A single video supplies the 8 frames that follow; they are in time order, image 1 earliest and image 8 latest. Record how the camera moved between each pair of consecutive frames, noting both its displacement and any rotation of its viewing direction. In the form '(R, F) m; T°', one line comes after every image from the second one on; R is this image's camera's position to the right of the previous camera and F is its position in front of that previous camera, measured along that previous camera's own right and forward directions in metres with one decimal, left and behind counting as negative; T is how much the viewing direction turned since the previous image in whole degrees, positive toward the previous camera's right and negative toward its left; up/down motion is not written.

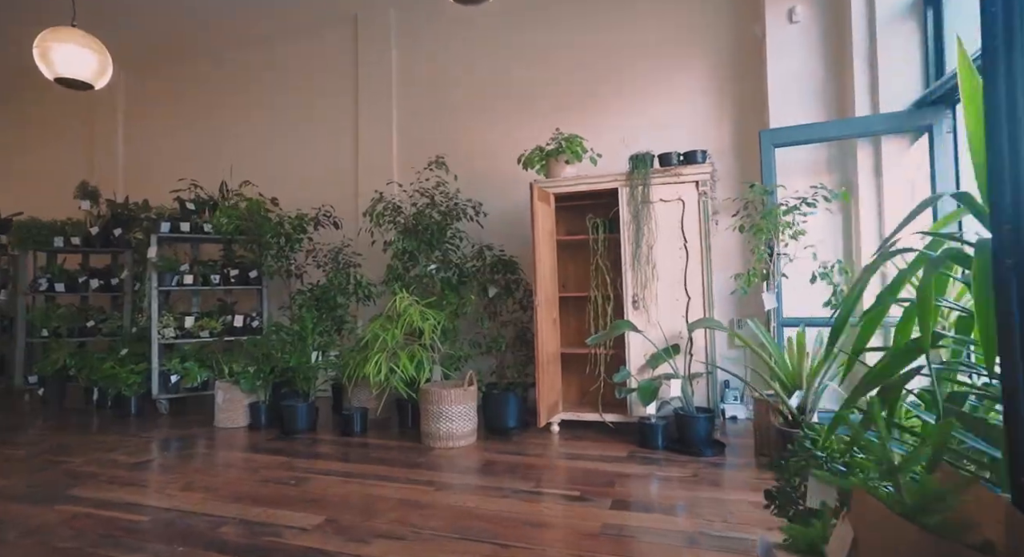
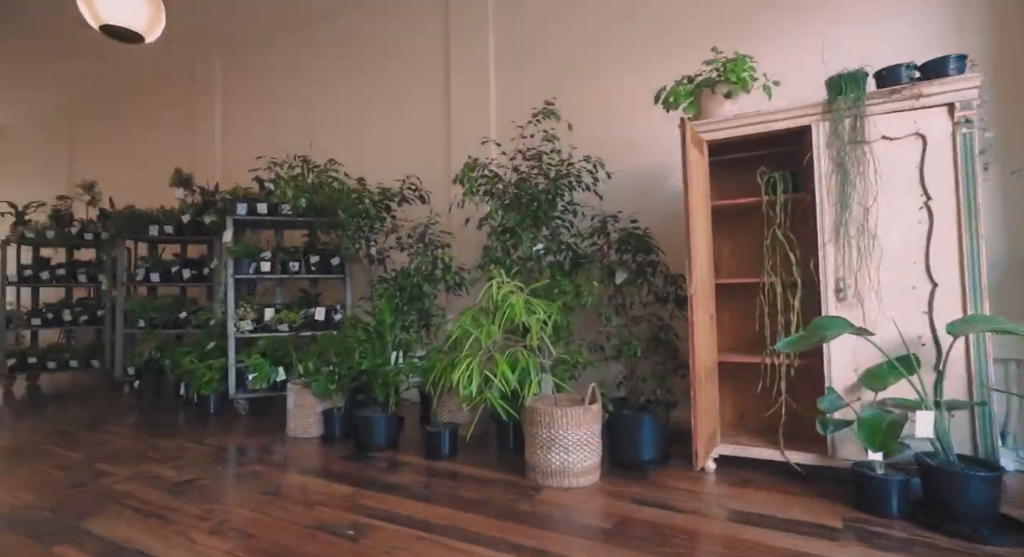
(-0.2, +1.0) m; -12°
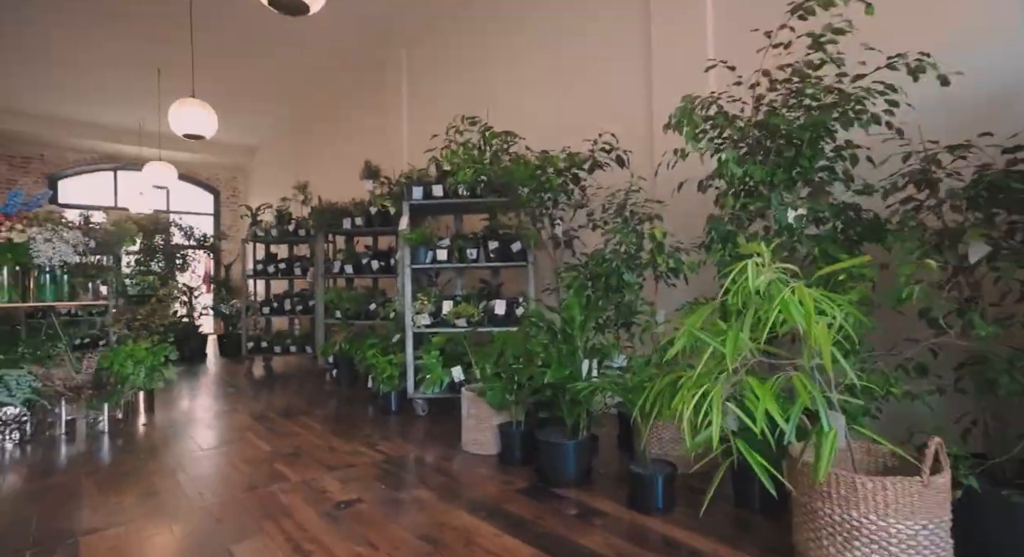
(-0.3, +0.8) m; -21°
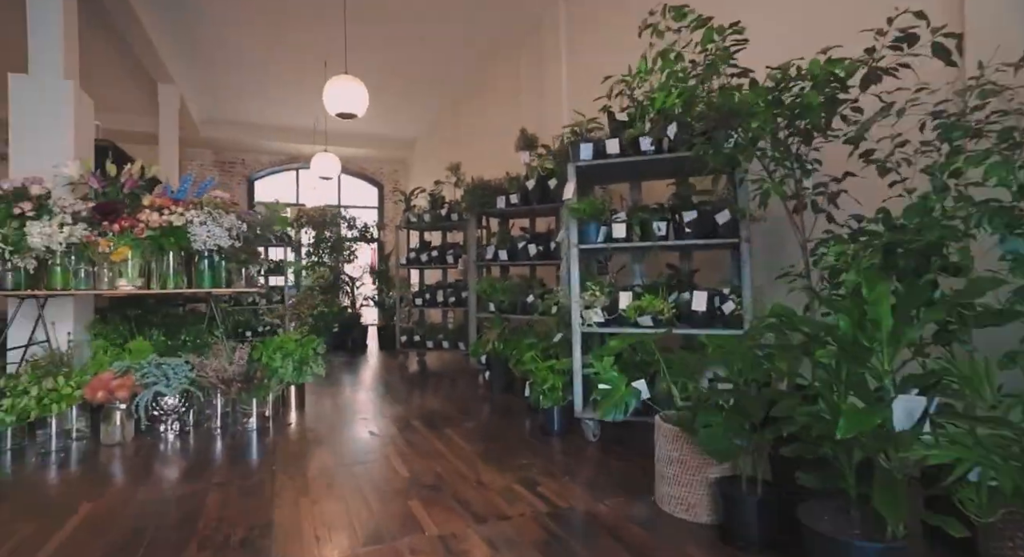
(-0.3, +0.8) m; -18°
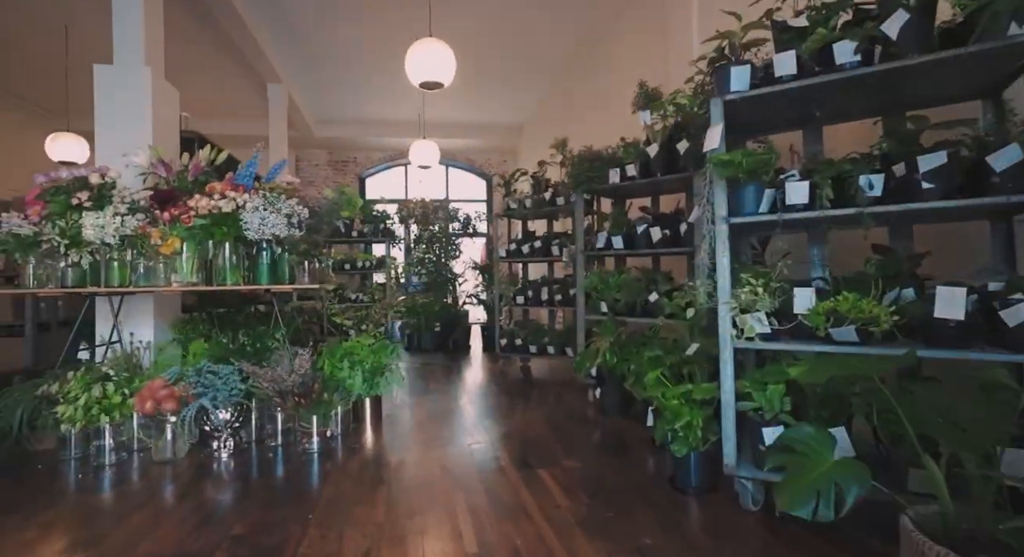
(0.0, +0.7) m; -14°
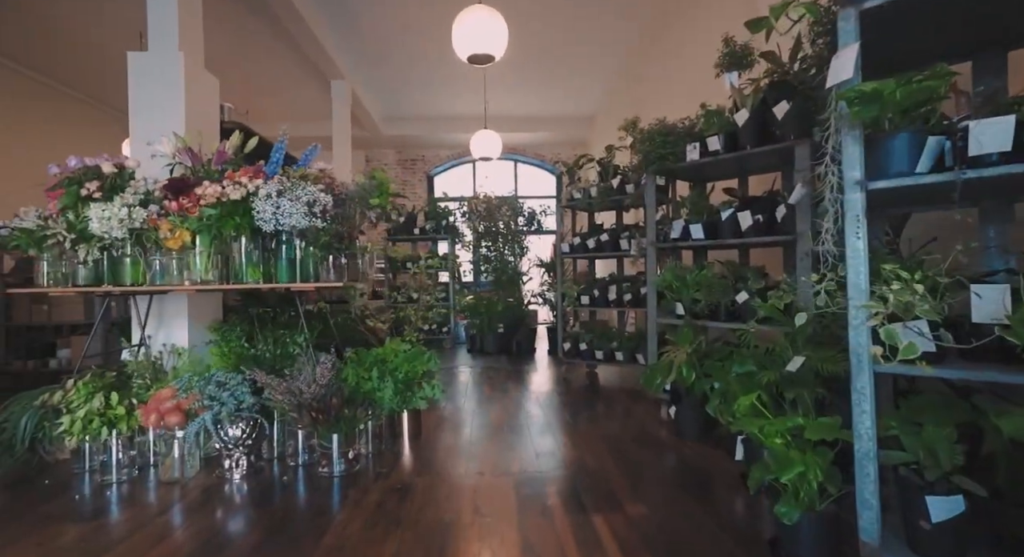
(+0.1, +0.4) m; -9°
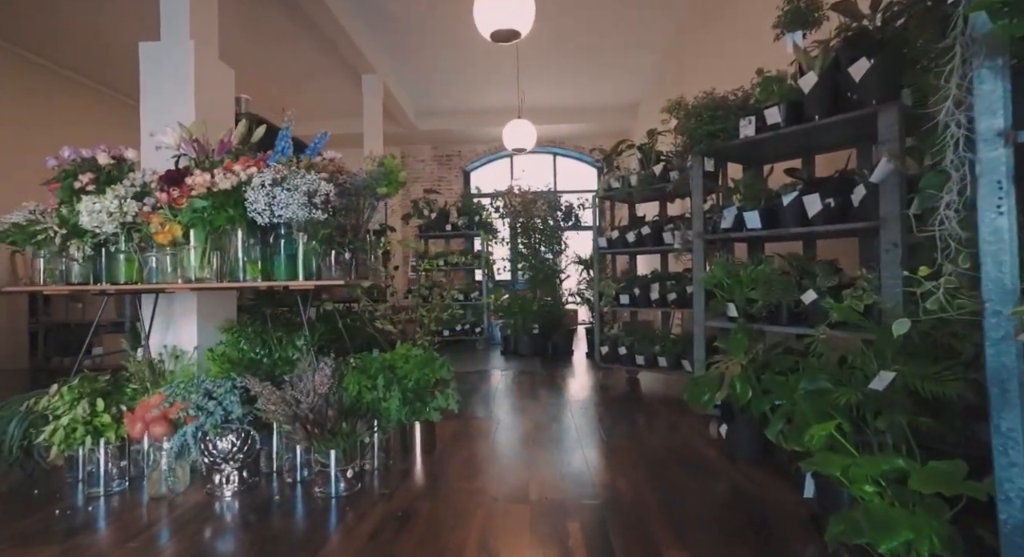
(+0.1, +0.3) m; -5°
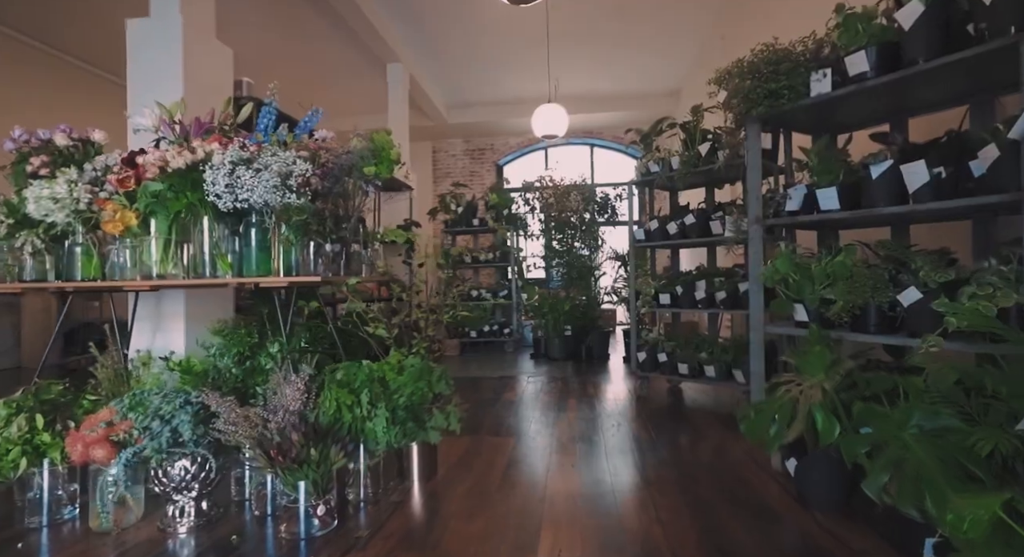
(+0.1, +0.4) m; -5°
